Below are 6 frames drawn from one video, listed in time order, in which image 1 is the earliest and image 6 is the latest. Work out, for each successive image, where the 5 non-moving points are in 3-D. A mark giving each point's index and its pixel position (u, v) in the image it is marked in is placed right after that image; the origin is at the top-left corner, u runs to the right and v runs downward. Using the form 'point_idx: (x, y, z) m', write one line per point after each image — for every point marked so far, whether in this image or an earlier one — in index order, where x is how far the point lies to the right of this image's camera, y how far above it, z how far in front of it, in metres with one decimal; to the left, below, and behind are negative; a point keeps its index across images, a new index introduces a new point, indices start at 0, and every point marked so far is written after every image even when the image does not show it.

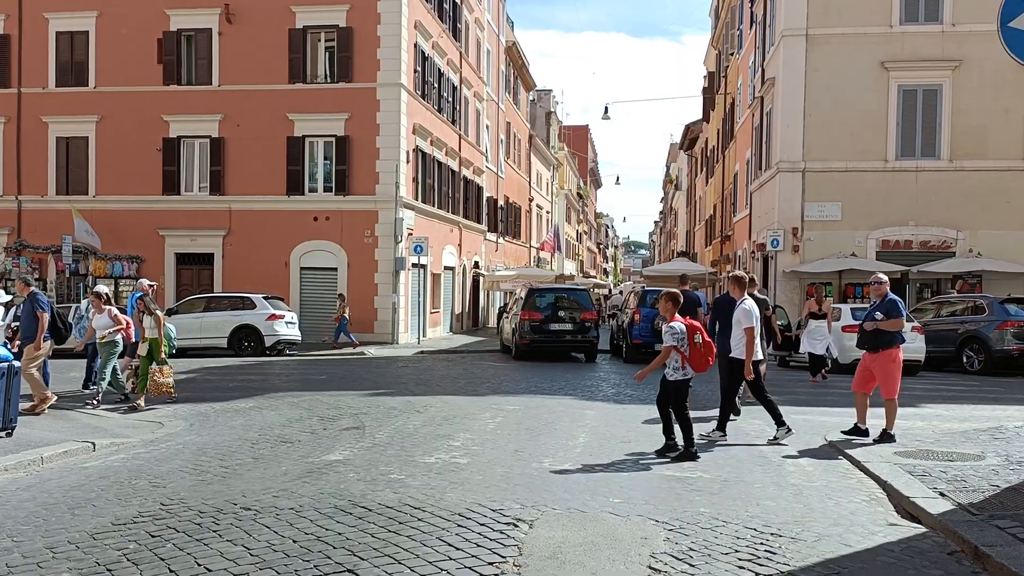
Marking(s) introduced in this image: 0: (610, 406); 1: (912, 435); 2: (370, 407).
0: (+1.2, -1.5, +11.1) m
1: (+4.3, -1.6, +9.3) m
2: (-1.8, -1.5, +10.7) m
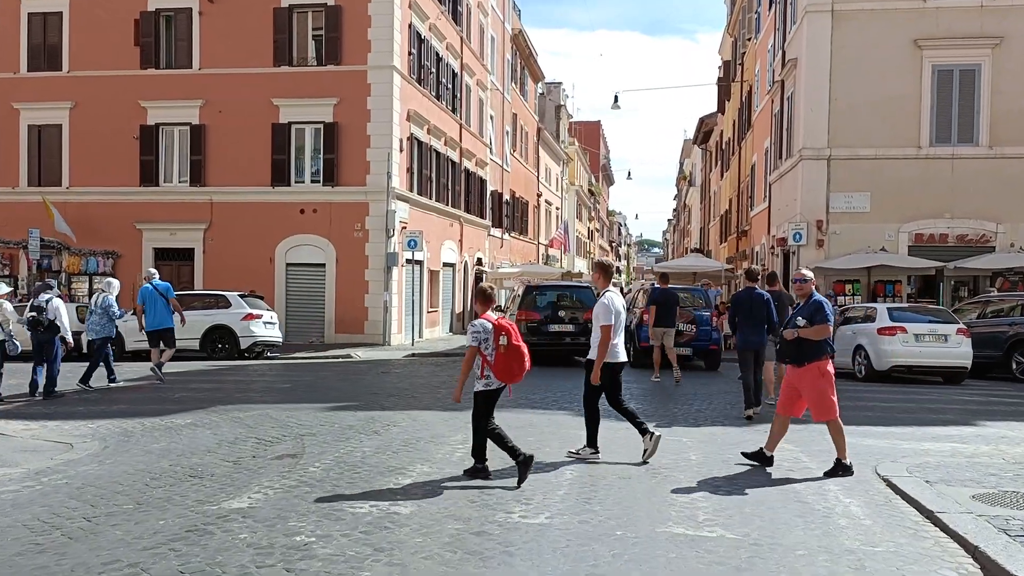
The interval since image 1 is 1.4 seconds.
0: (+1.0, -1.5, +9.4) m
1: (+4.1, -1.5, +7.5) m
2: (-2.0, -1.4, +9.0) m
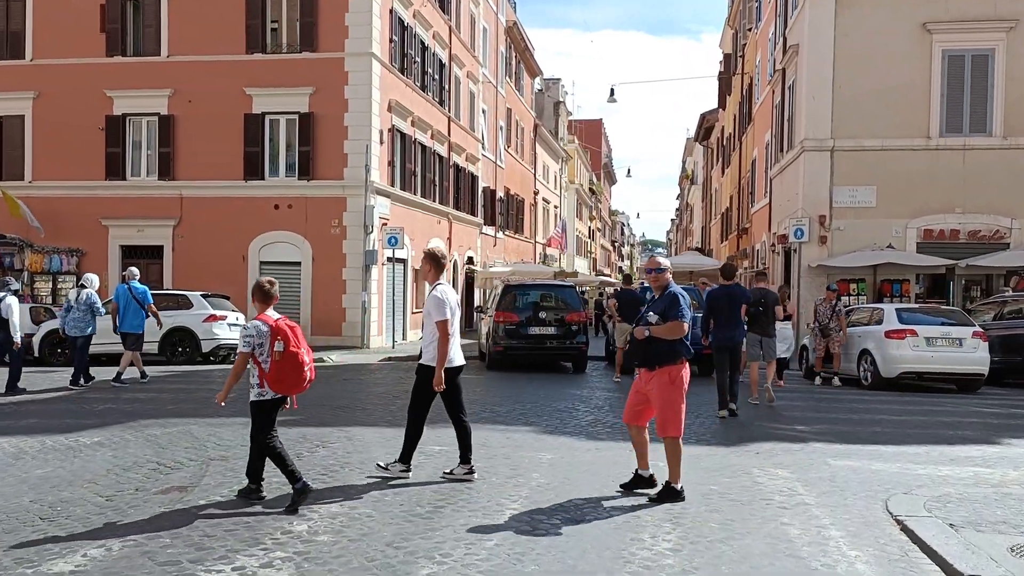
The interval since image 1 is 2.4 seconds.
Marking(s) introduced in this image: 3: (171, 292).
0: (+0.6, -1.5, +8.1) m
1: (+3.6, -1.5, +6.2) m
2: (-2.4, -1.4, +7.7) m
3: (-6.9, -0.1, +17.8) m
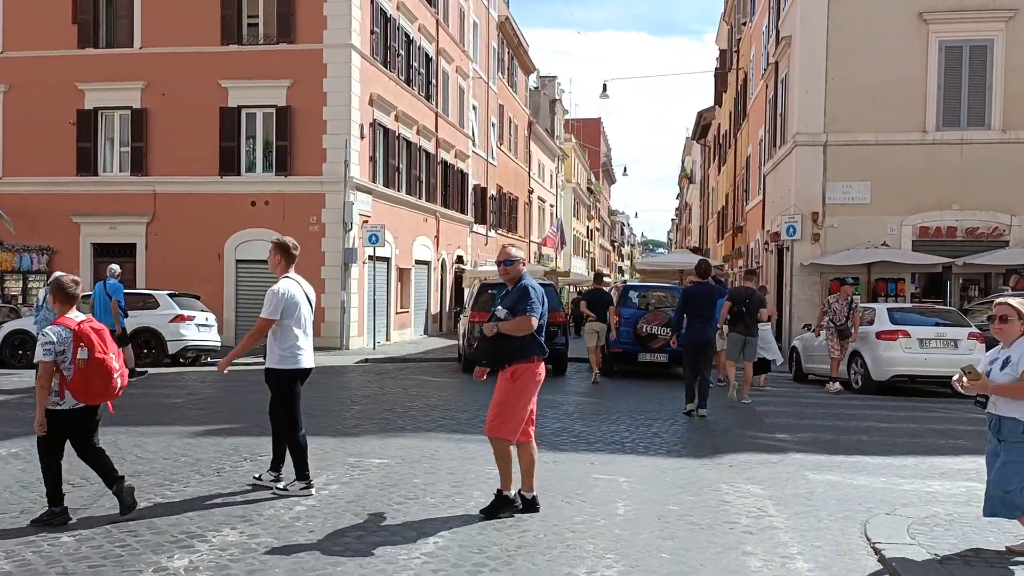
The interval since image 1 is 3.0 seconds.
0: (+0.2, -1.4, +7.4) m
1: (+3.2, -1.5, +5.6) m
2: (-2.8, -1.4, +7.1) m
3: (-7.3, -0.1, +17.1) m
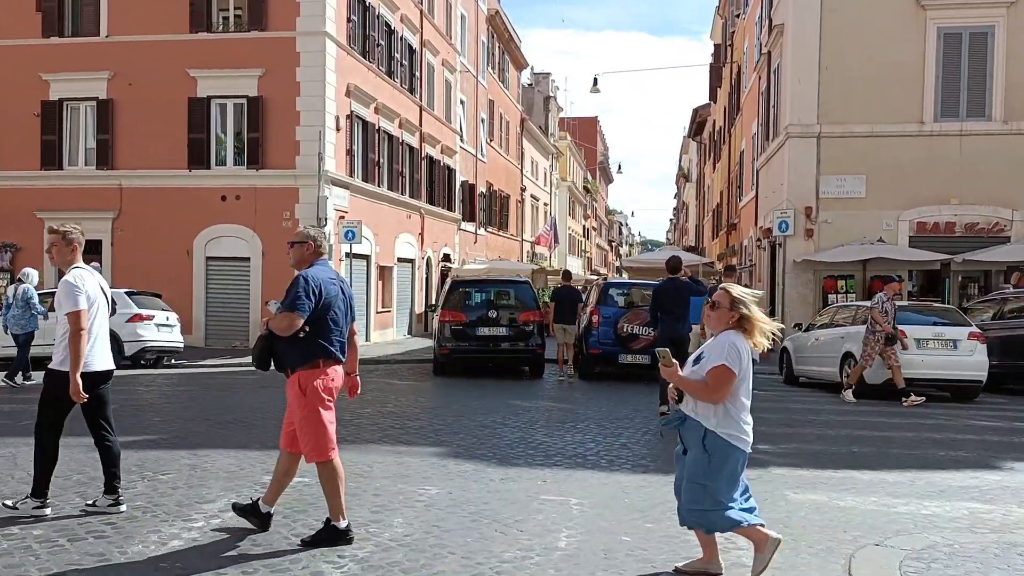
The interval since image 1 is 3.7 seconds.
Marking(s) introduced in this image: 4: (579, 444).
0: (-0.3, -1.4, +6.6) m
1: (+2.8, -1.5, +4.7) m
2: (-3.2, -1.3, +6.2) m
3: (-7.8, 0.0, +16.3) m
4: (+0.6, -1.4, +7.9) m
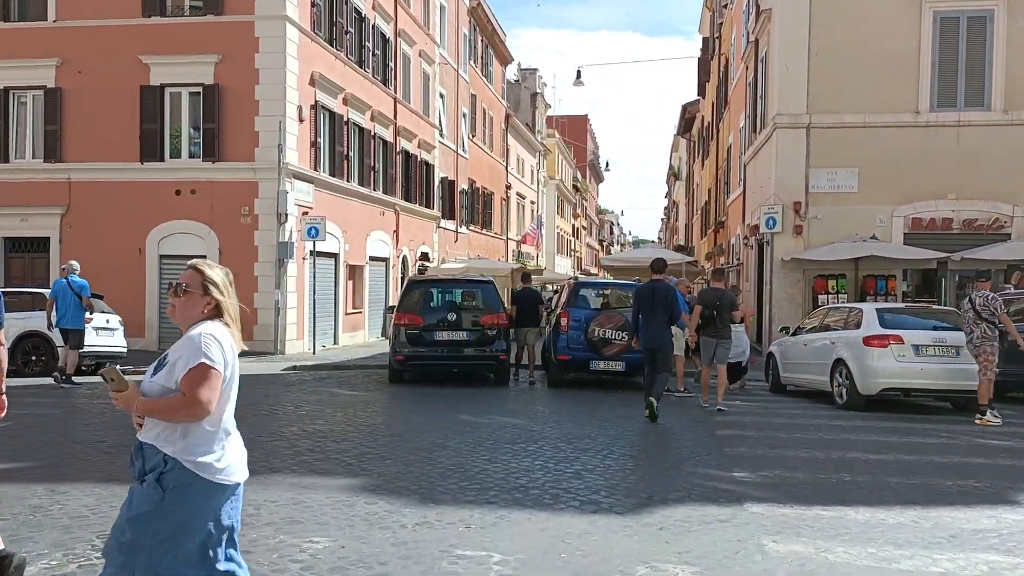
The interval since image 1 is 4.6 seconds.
0: (-0.8, -1.4, +5.4) m
1: (+2.3, -1.5, +3.6) m
2: (-3.7, -1.4, +5.0) m
3: (-8.4, 0.0, +15.0) m
4: (+0.1, -1.4, +6.7) m
